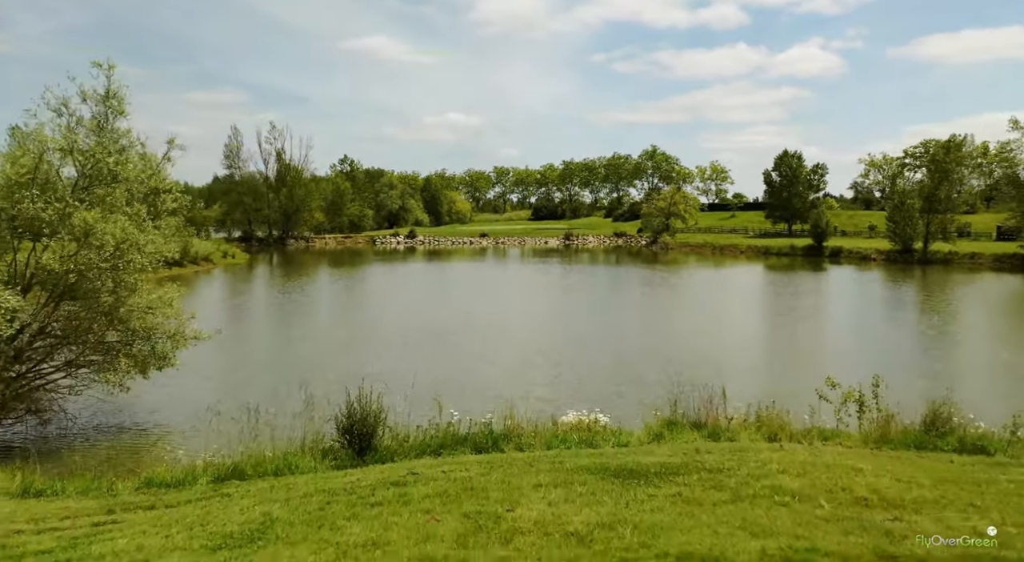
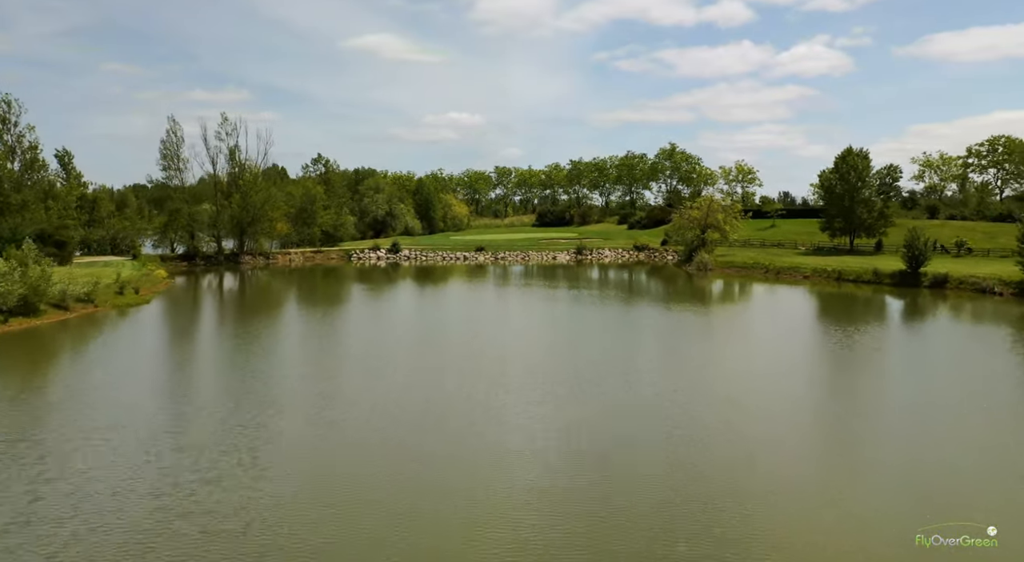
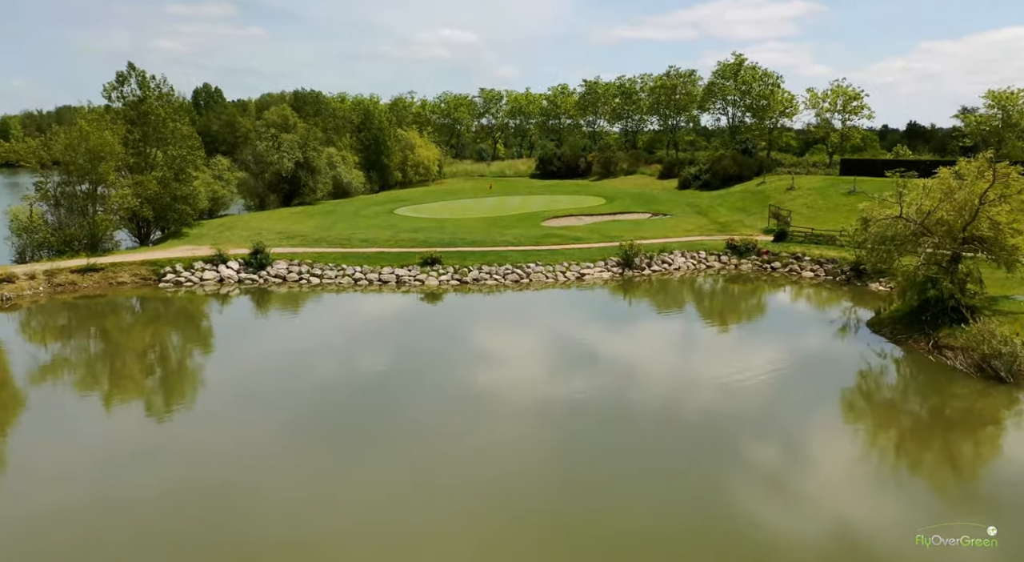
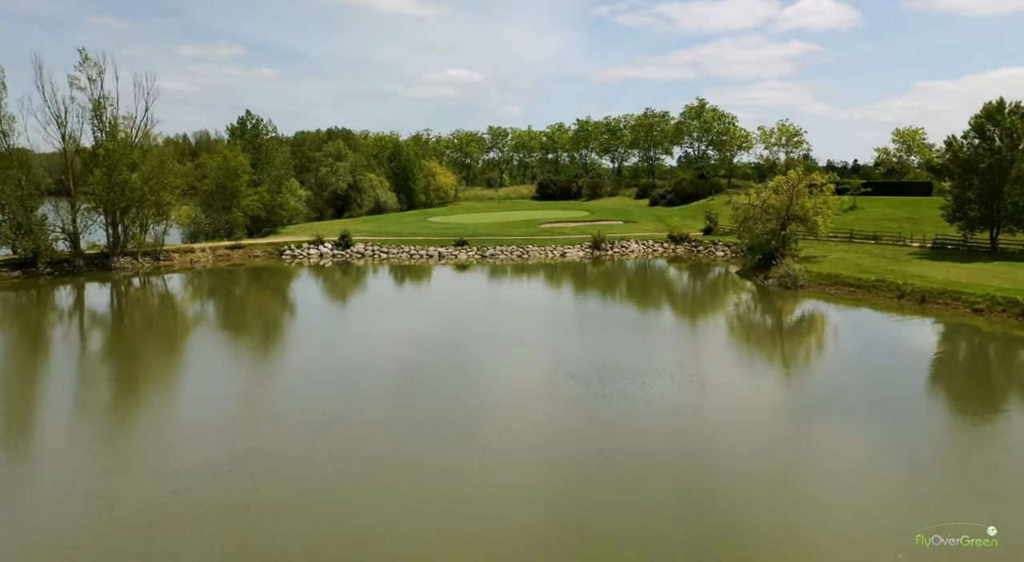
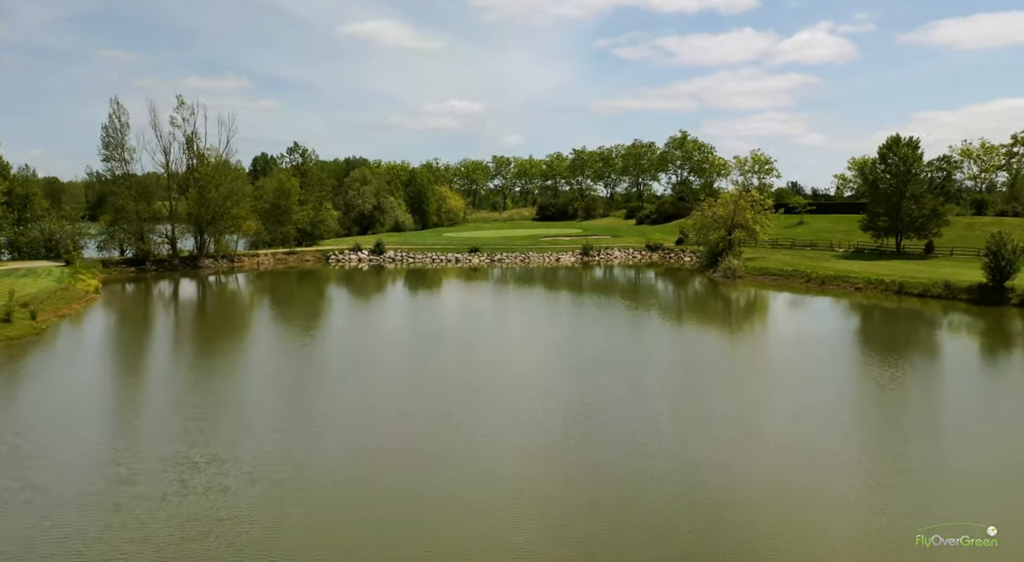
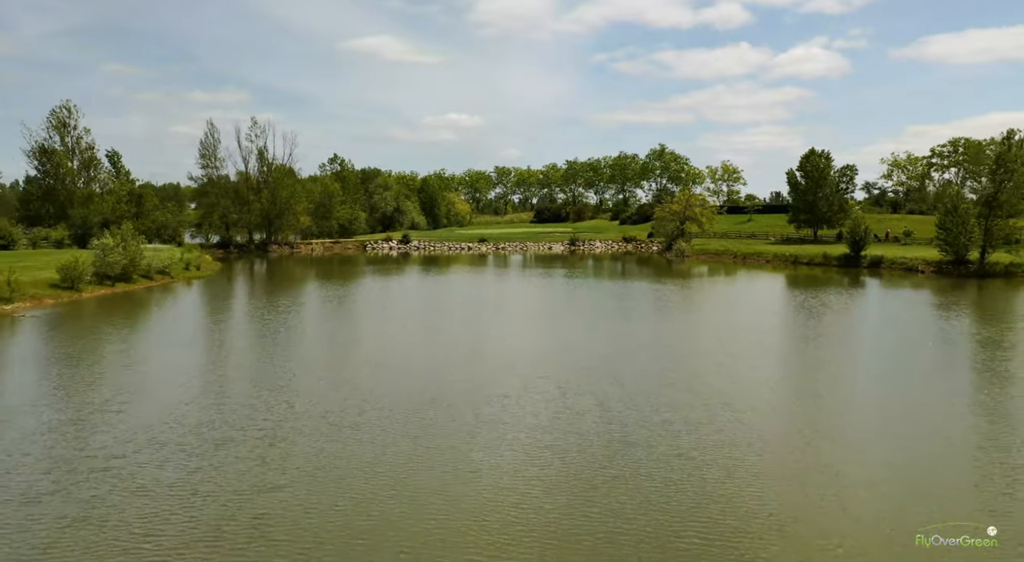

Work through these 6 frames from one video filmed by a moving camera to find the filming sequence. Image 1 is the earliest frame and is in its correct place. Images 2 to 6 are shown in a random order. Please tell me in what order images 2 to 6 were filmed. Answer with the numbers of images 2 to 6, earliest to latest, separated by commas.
6, 2, 5, 4, 3
